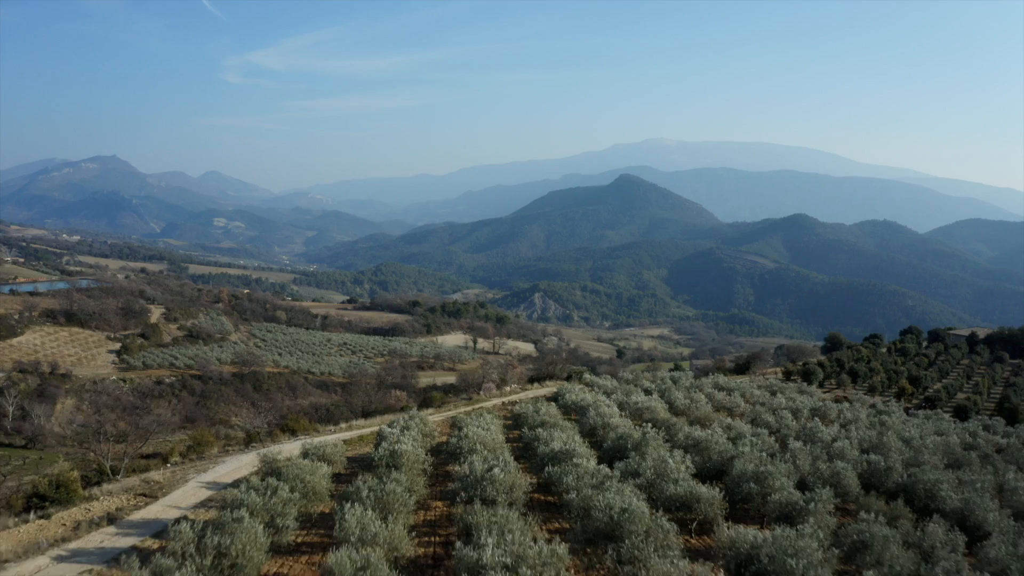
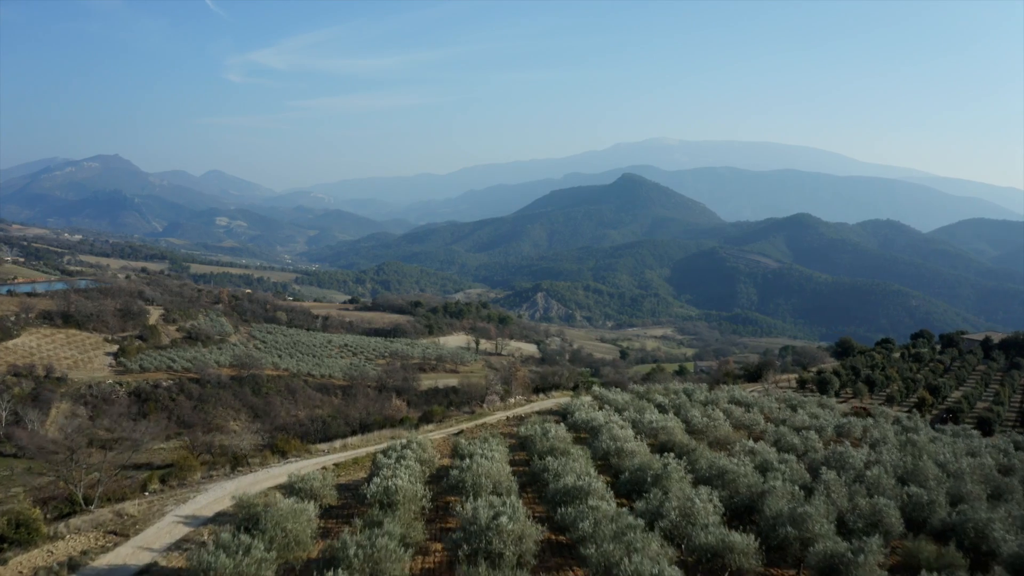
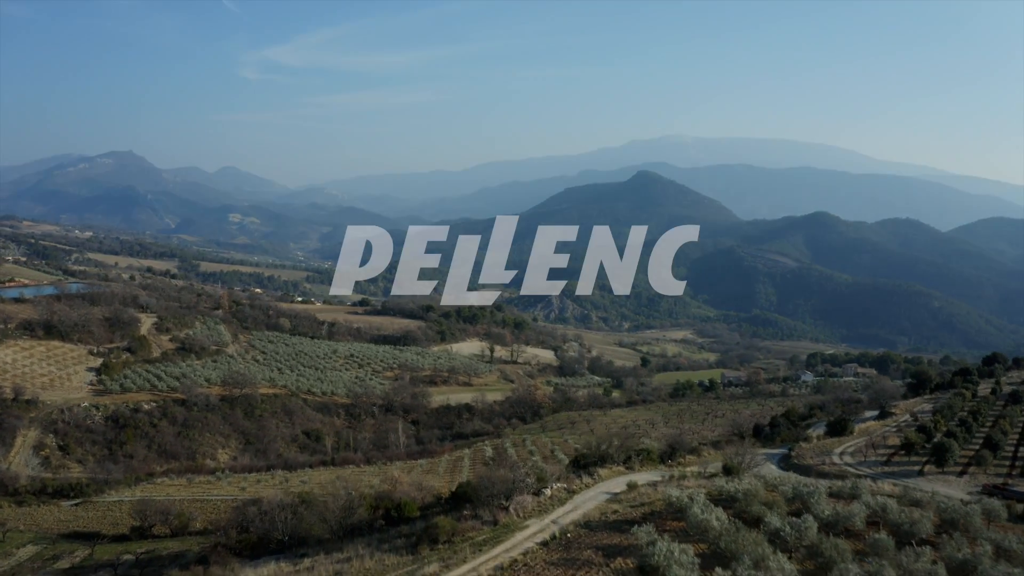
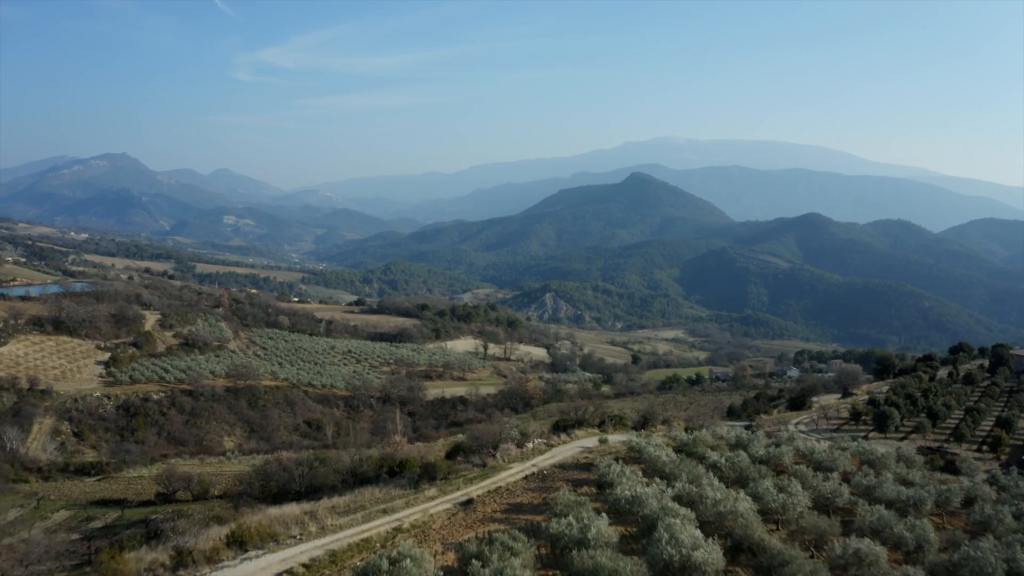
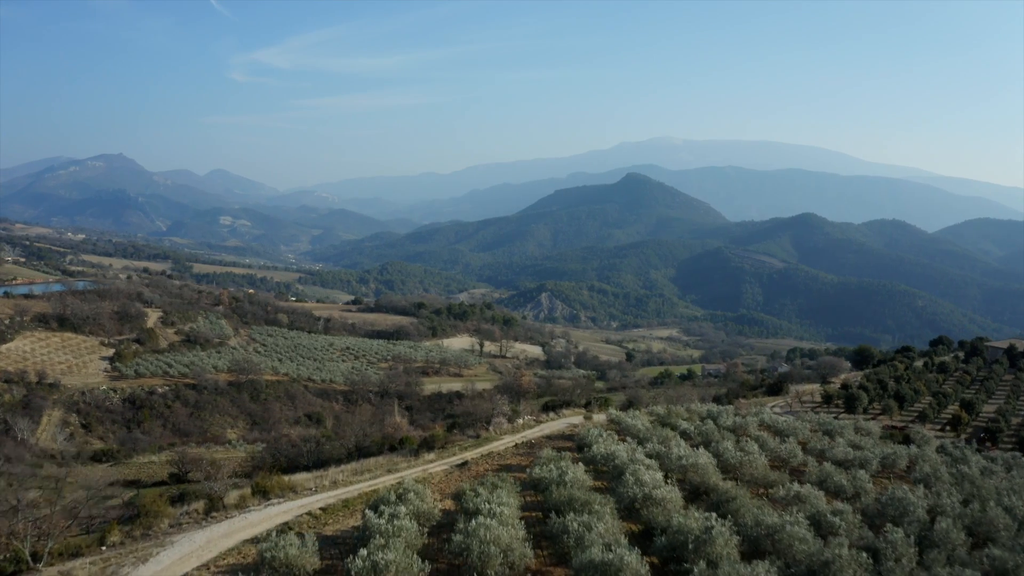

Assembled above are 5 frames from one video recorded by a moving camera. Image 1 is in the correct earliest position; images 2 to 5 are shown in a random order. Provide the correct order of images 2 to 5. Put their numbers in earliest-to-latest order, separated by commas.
2, 5, 4, 3
